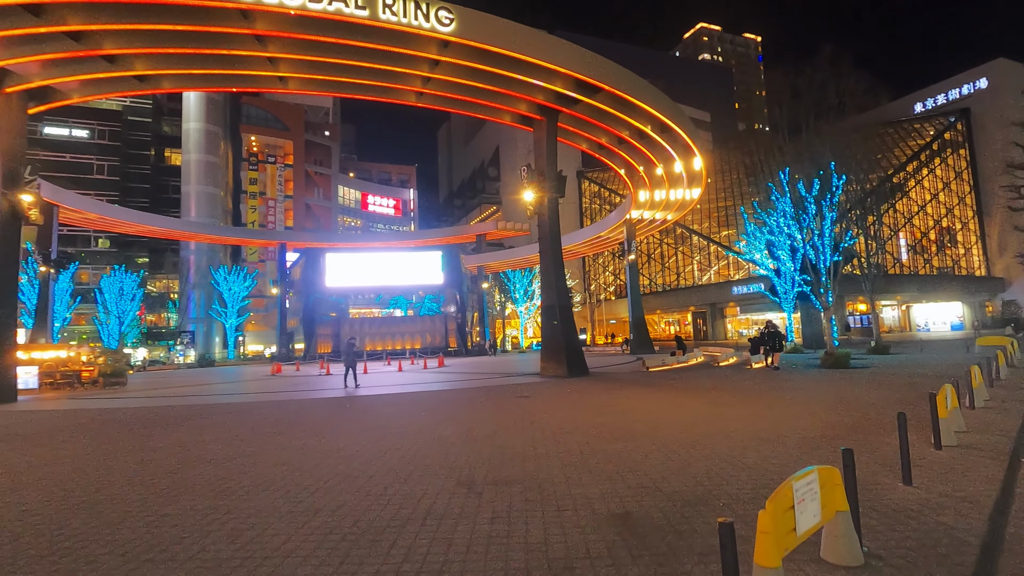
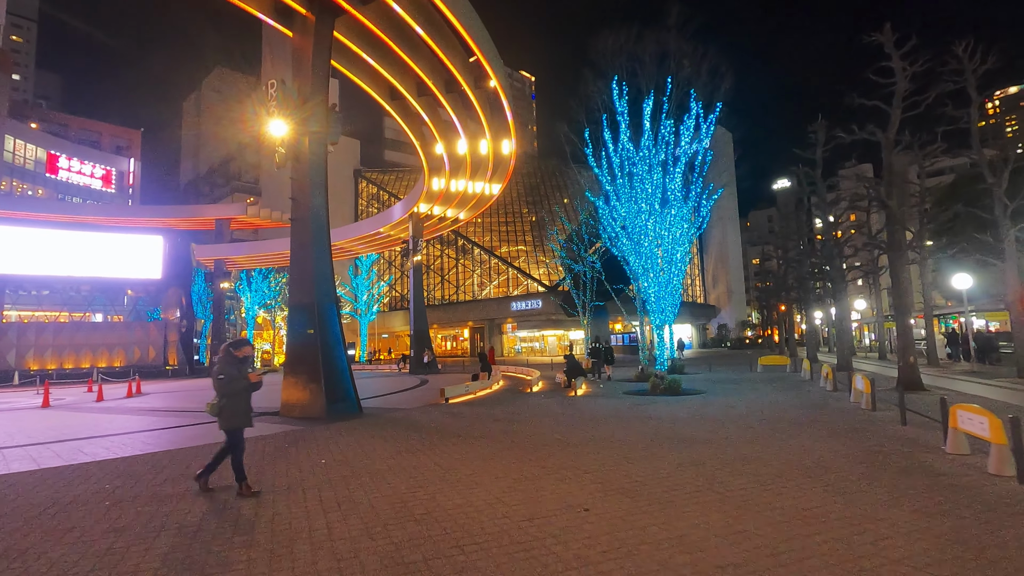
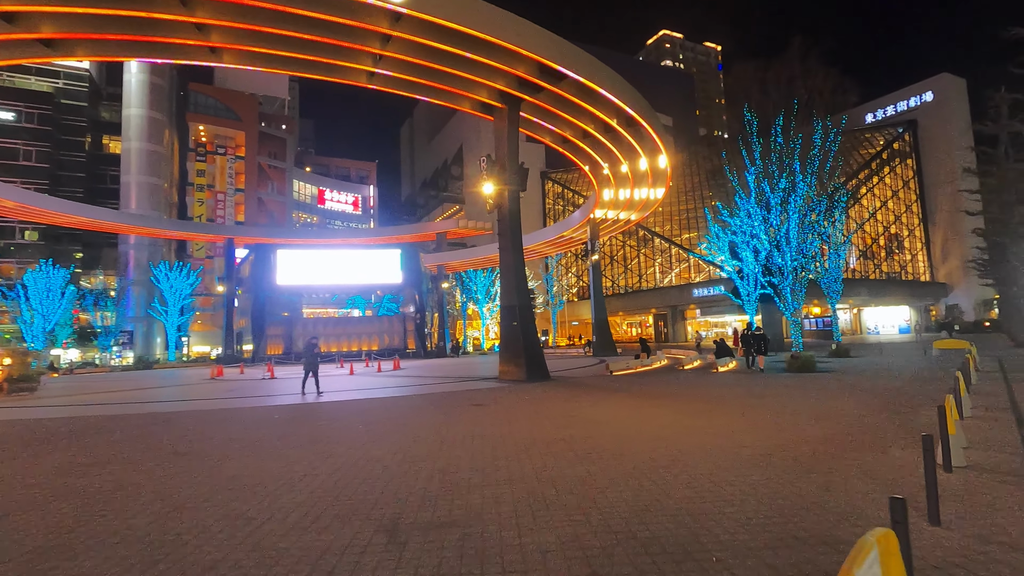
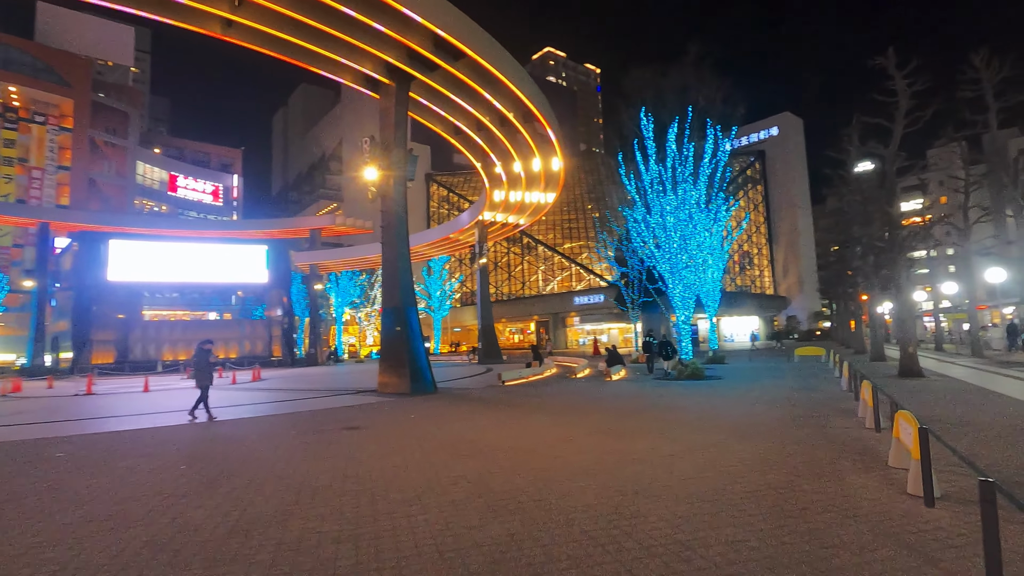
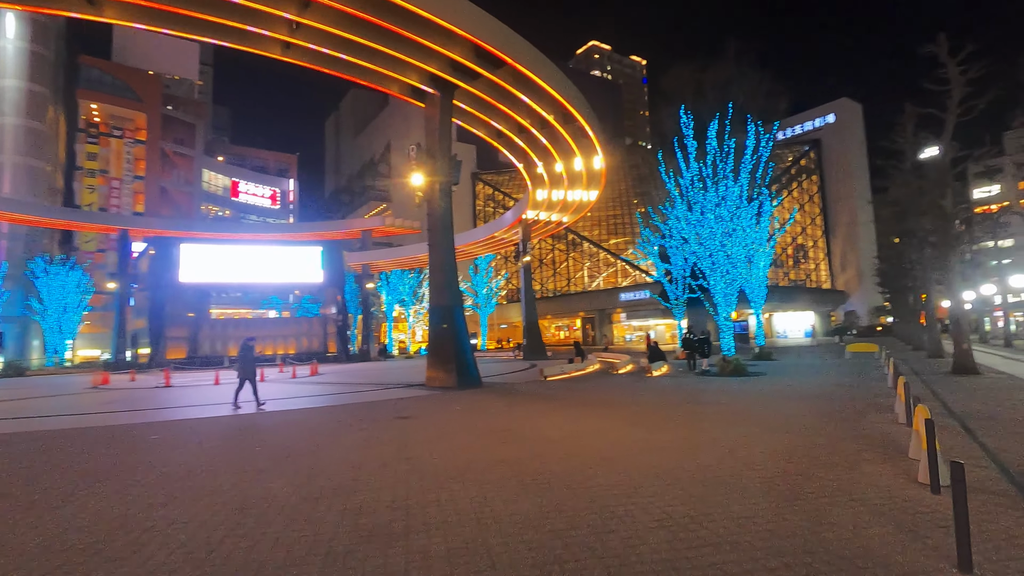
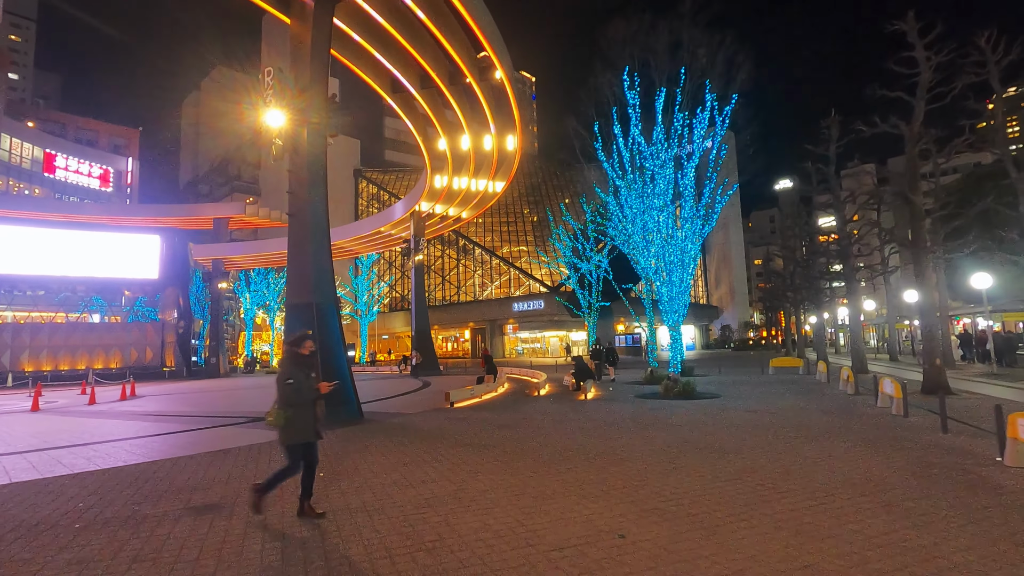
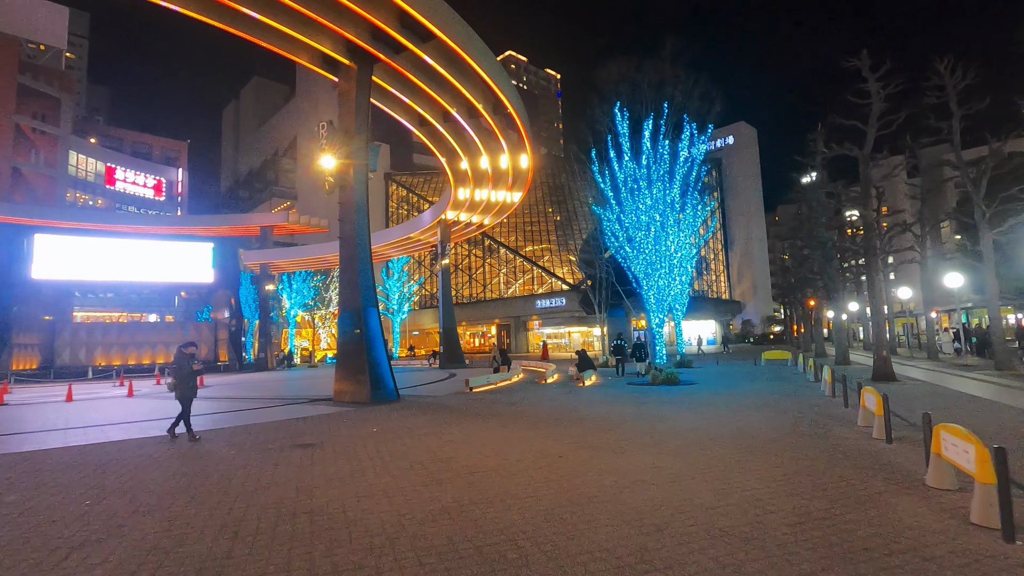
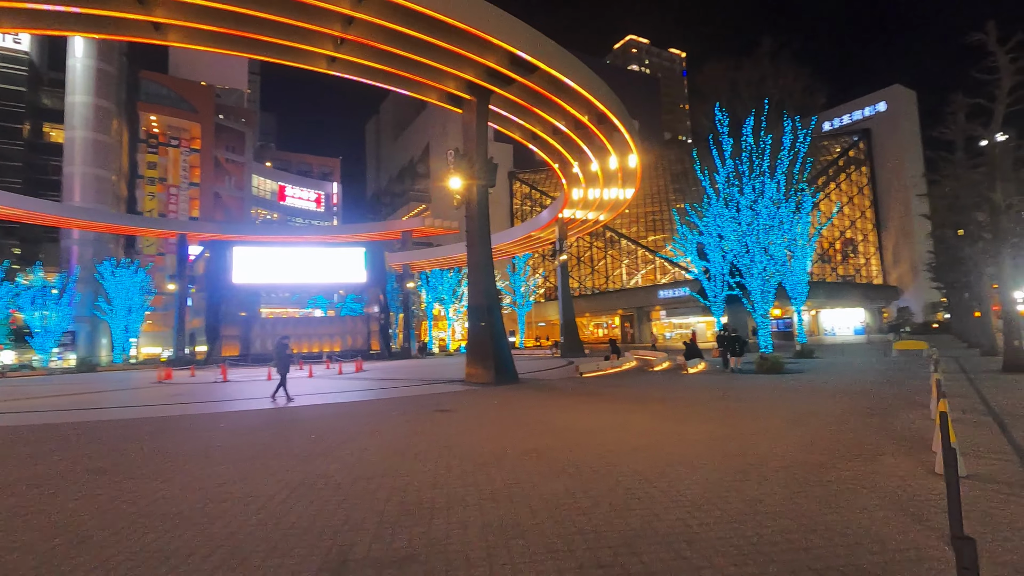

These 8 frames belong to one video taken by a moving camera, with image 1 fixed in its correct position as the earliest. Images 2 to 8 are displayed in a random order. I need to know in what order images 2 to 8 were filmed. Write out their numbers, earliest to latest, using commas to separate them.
3, 8, 5, 4, 7, 2, 6
